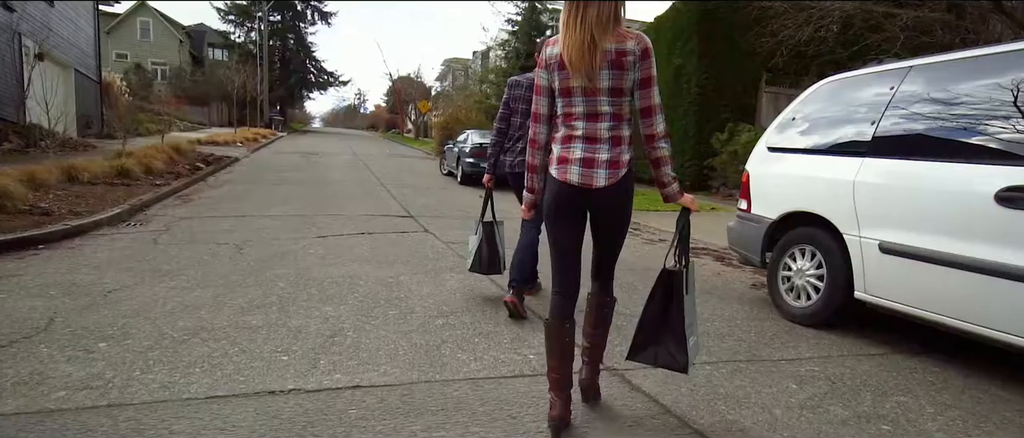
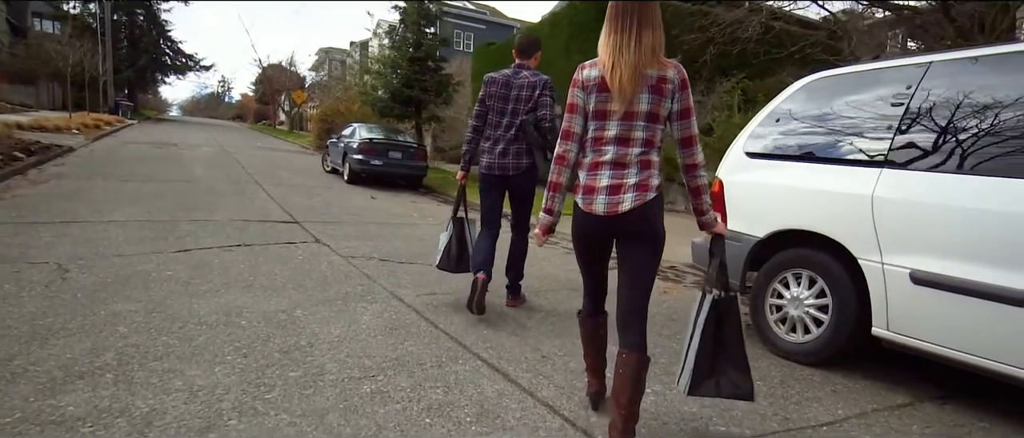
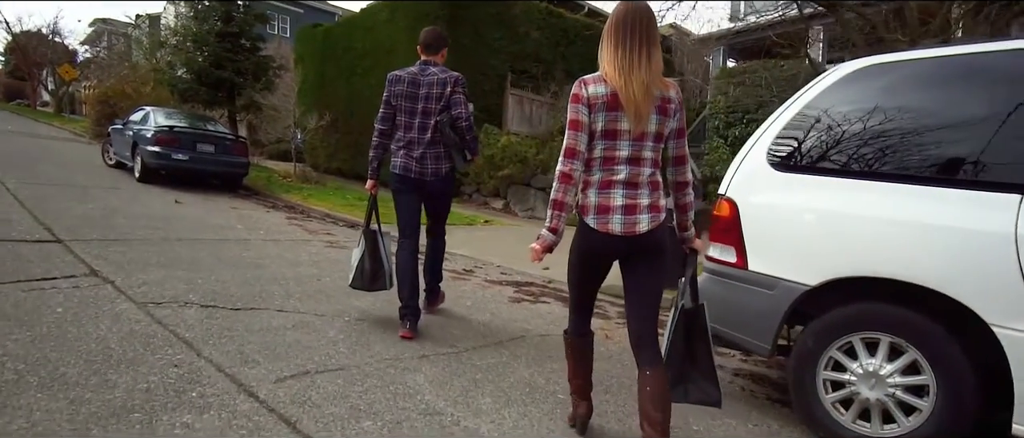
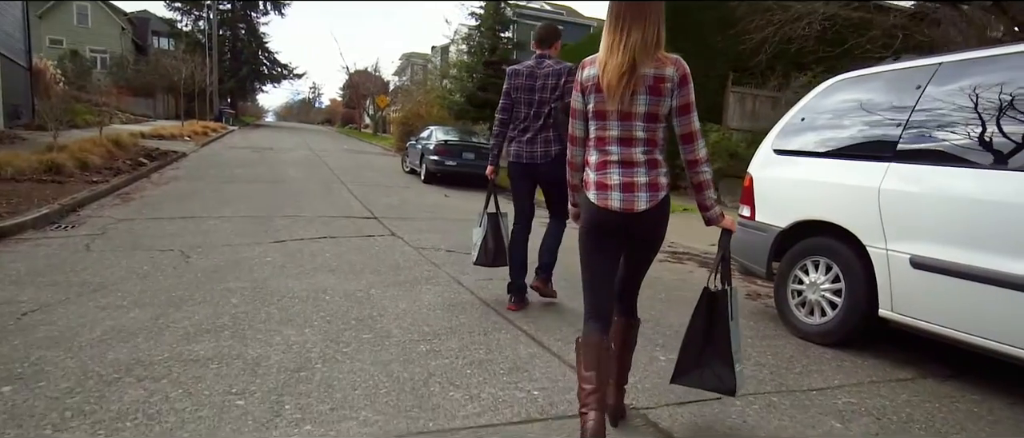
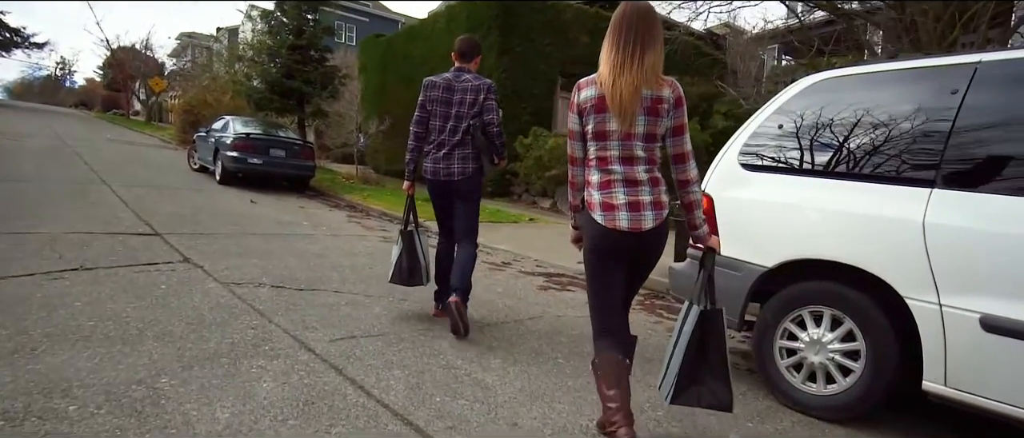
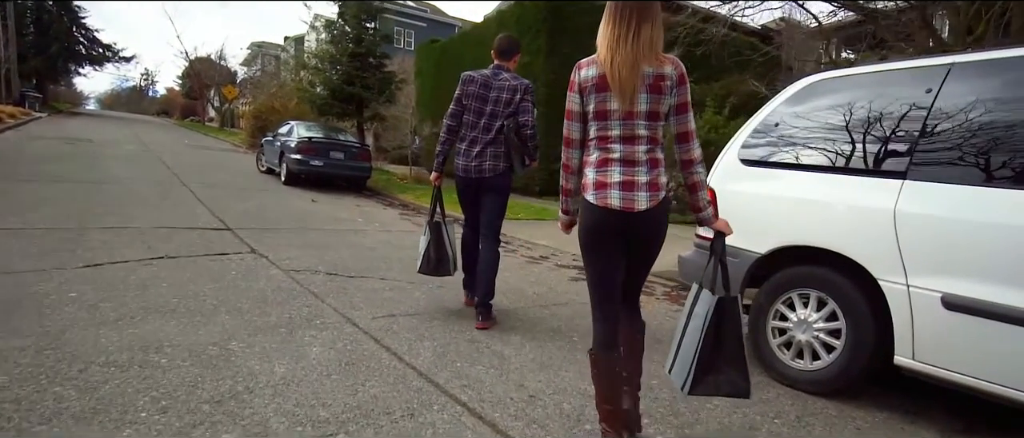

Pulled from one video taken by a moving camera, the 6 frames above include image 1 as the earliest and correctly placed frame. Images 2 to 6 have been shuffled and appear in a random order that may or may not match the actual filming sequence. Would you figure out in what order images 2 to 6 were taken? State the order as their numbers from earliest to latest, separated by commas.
4, 2, 6, 5, 3
